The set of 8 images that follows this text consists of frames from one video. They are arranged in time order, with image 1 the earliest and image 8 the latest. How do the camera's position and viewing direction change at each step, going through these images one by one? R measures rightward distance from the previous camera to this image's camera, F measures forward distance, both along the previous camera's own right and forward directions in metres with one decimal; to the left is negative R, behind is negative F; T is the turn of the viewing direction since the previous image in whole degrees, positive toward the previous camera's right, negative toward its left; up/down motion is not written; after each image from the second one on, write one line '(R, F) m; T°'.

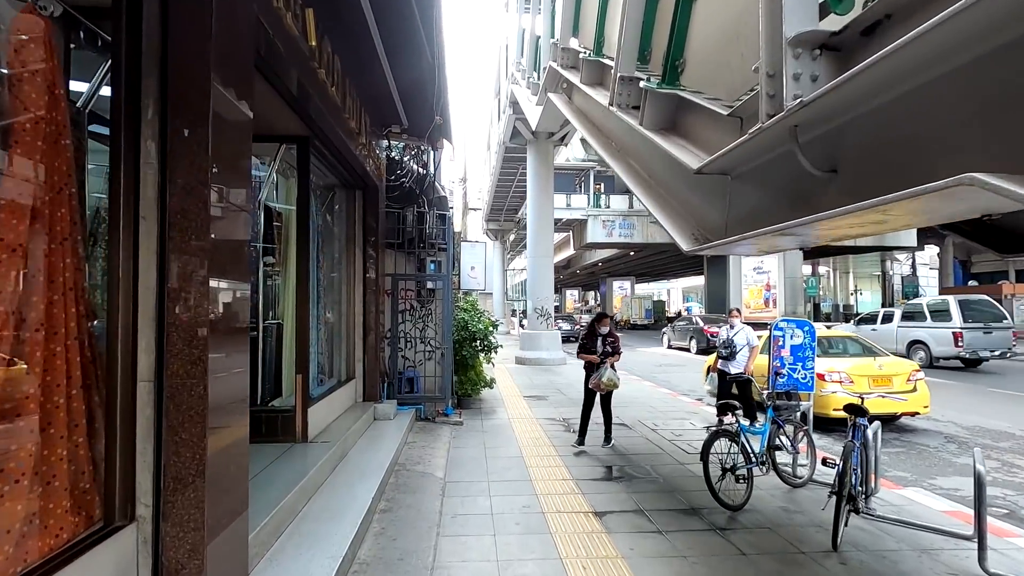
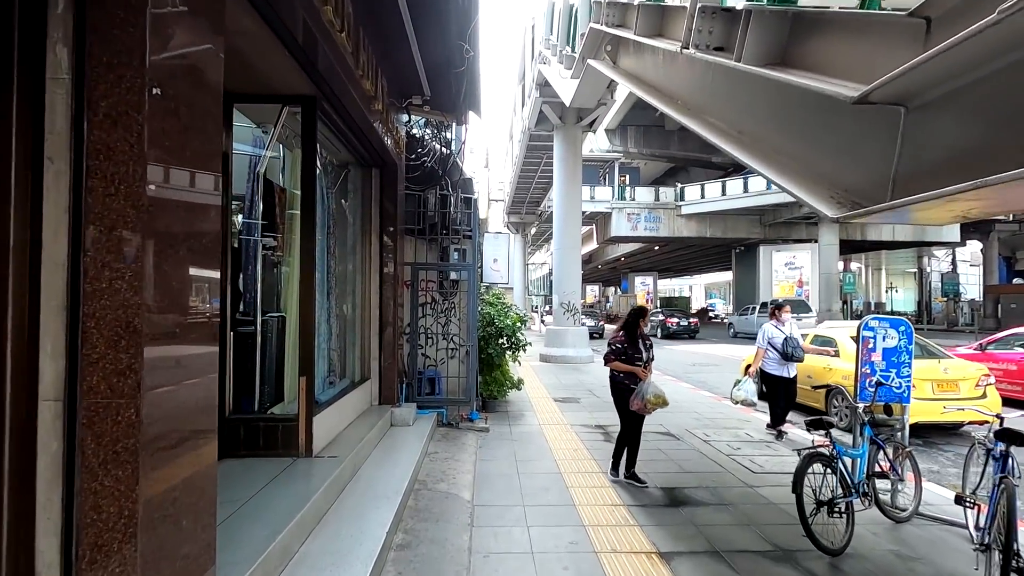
(-0.2, +0.8) m; -2°
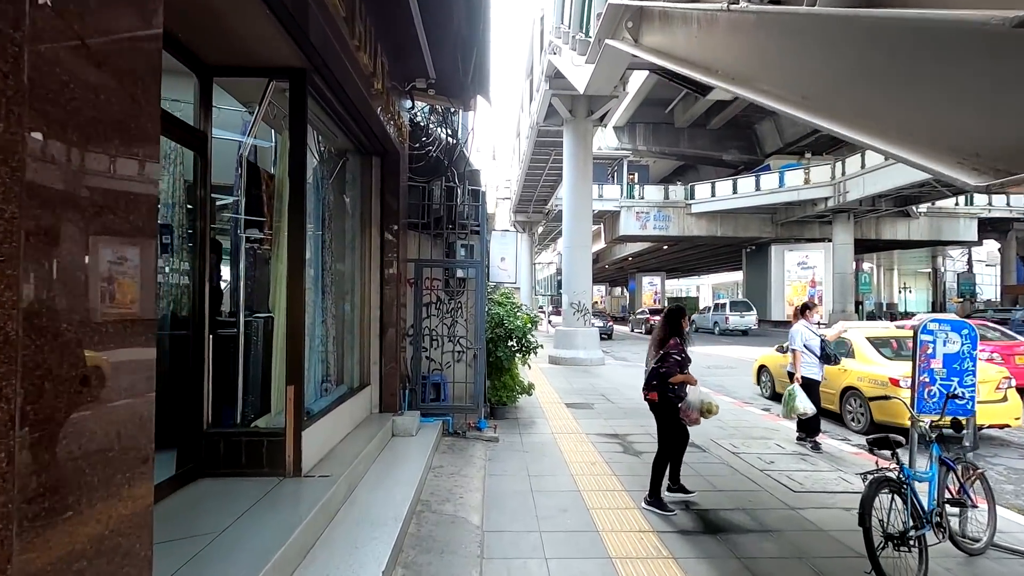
(-0.1, +0.5) m; -1°
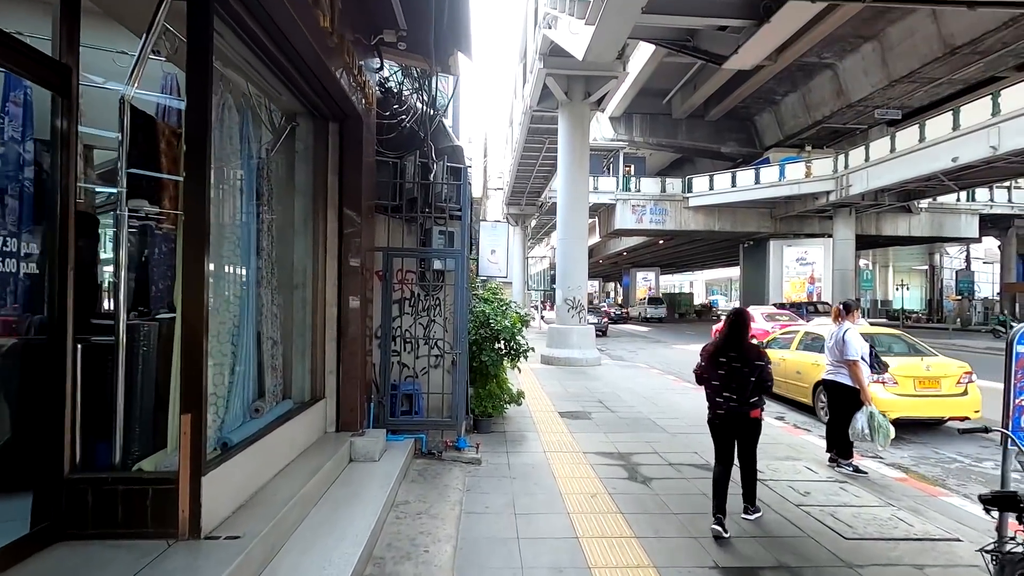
(+0.1, +1.0) m; +1°
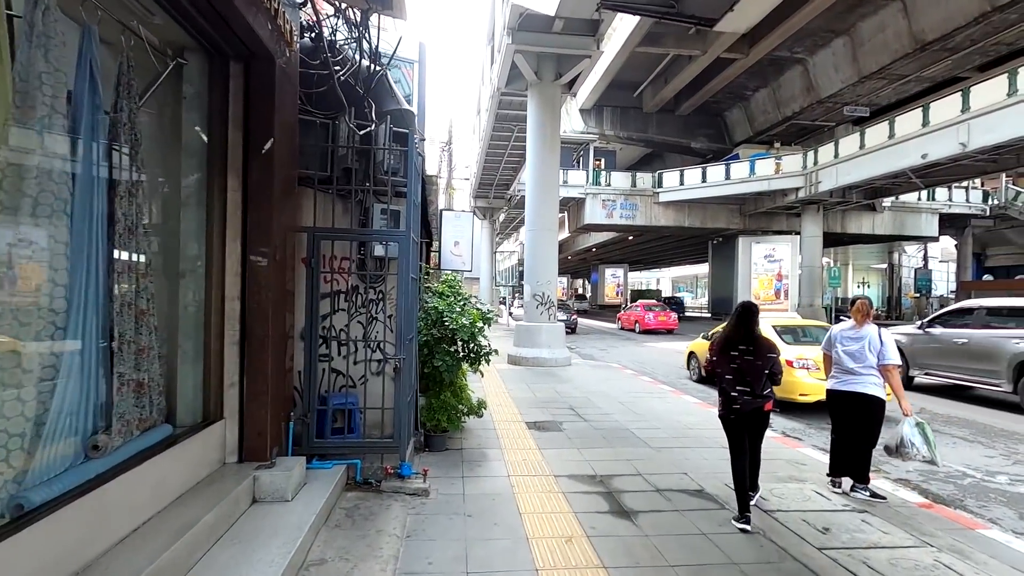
(+0.1, +1.0) m; +3°
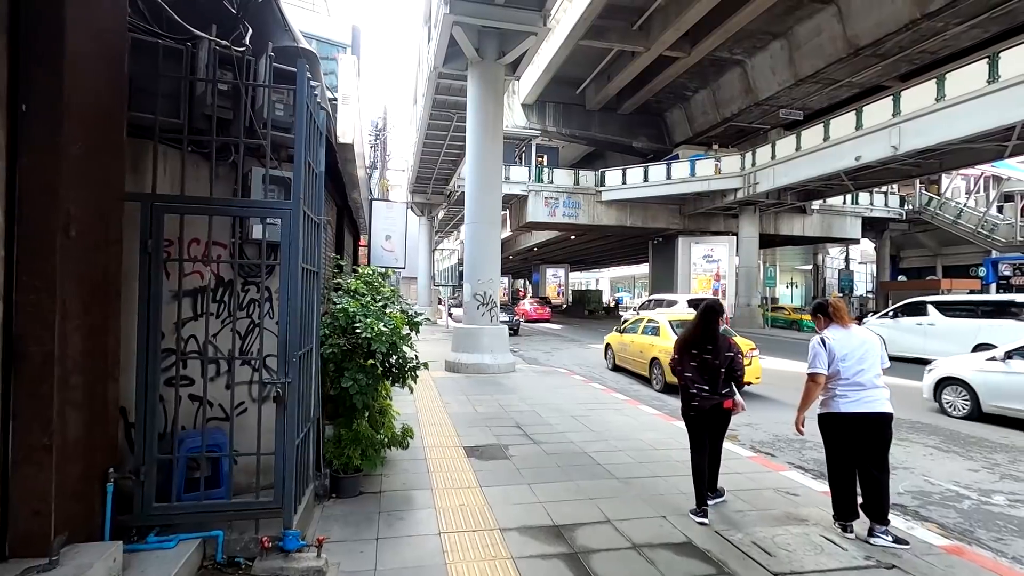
(+0.1, +1.2) m; +6°
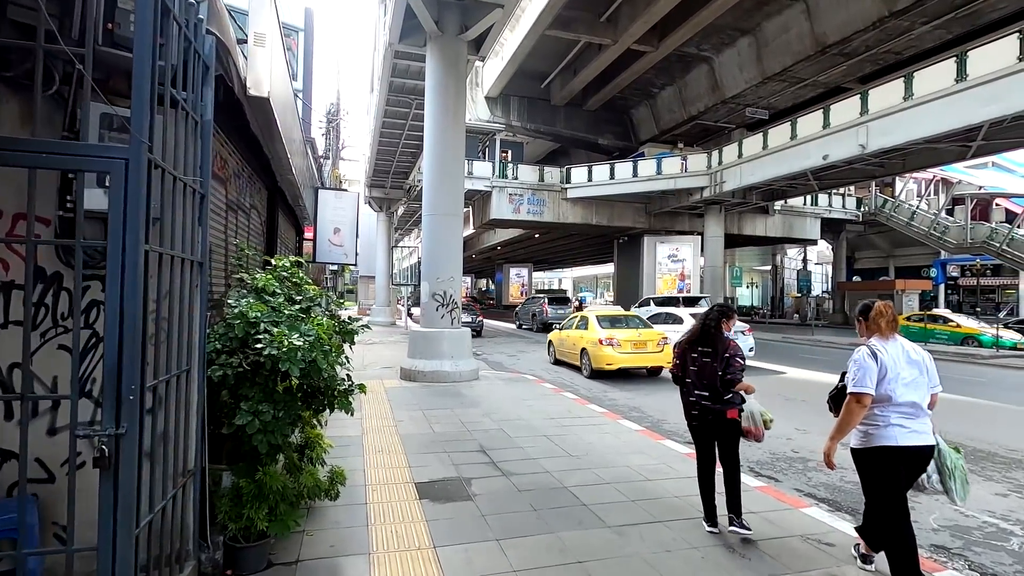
(0.0, +1.1) m; +4°
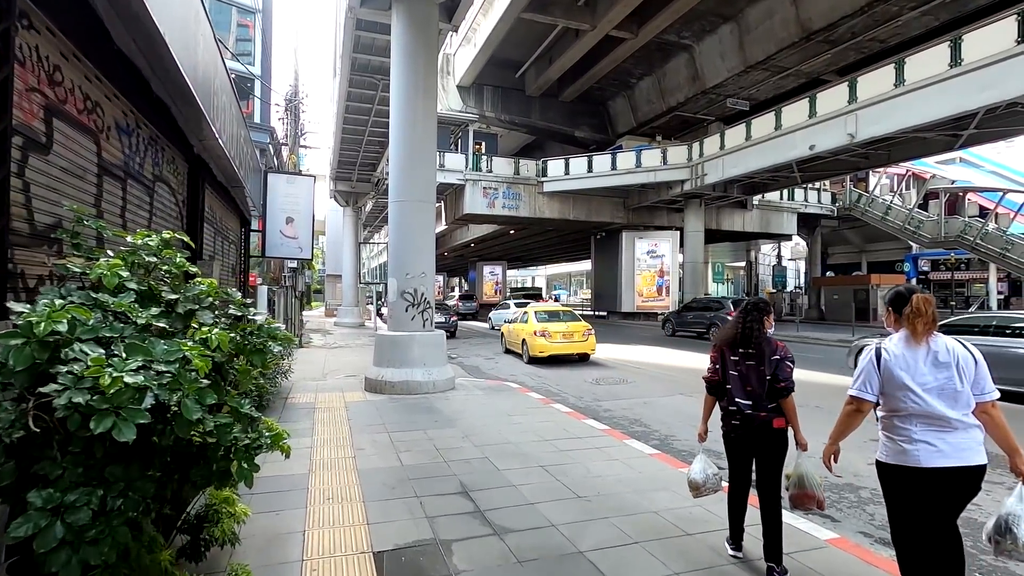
(-0.1, +1.3) m; +3°
